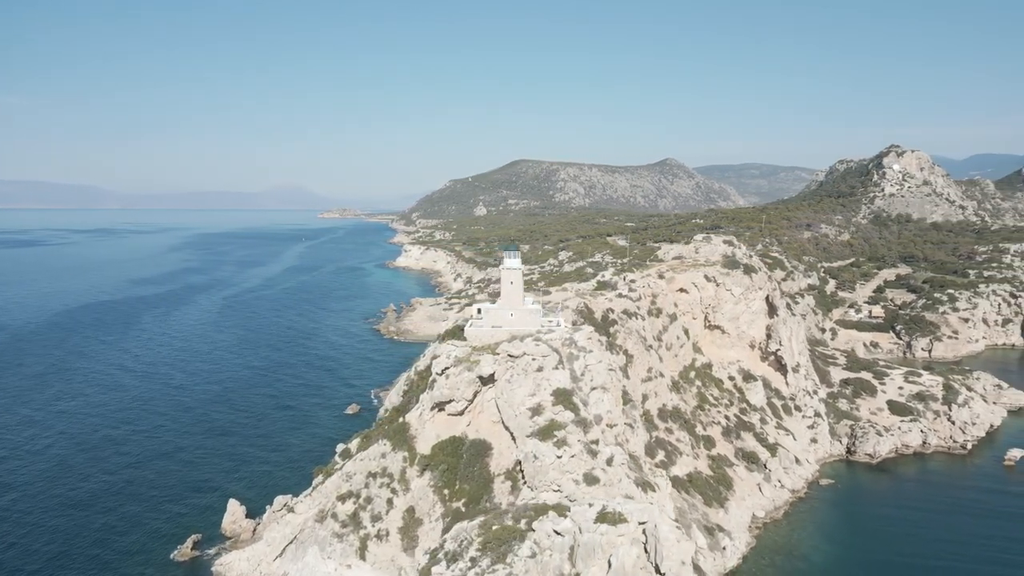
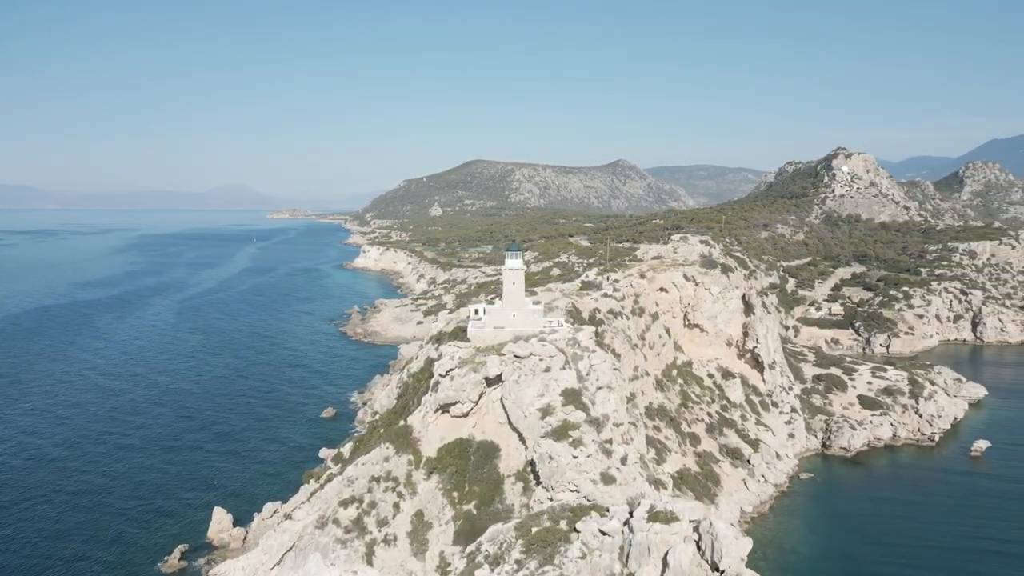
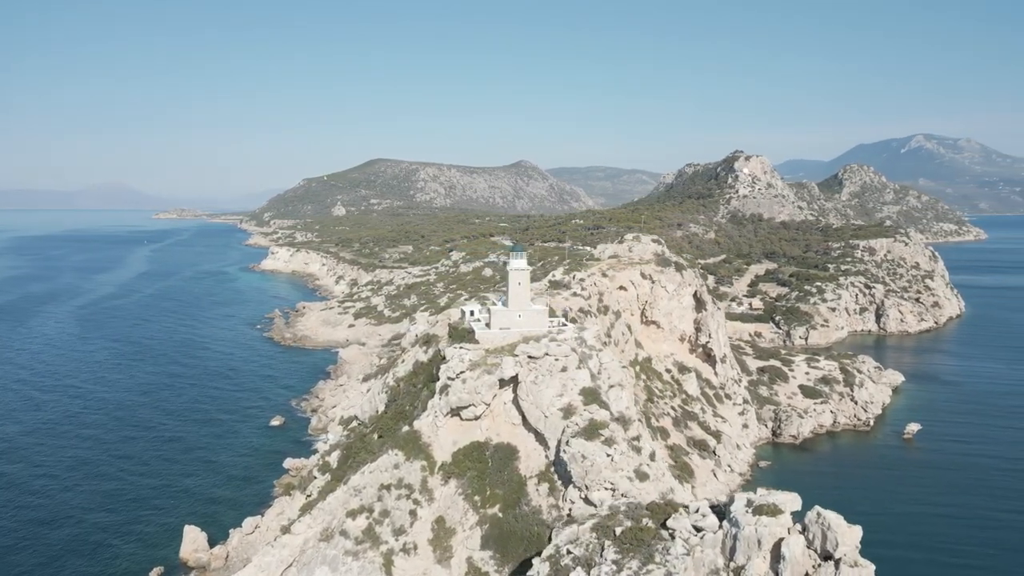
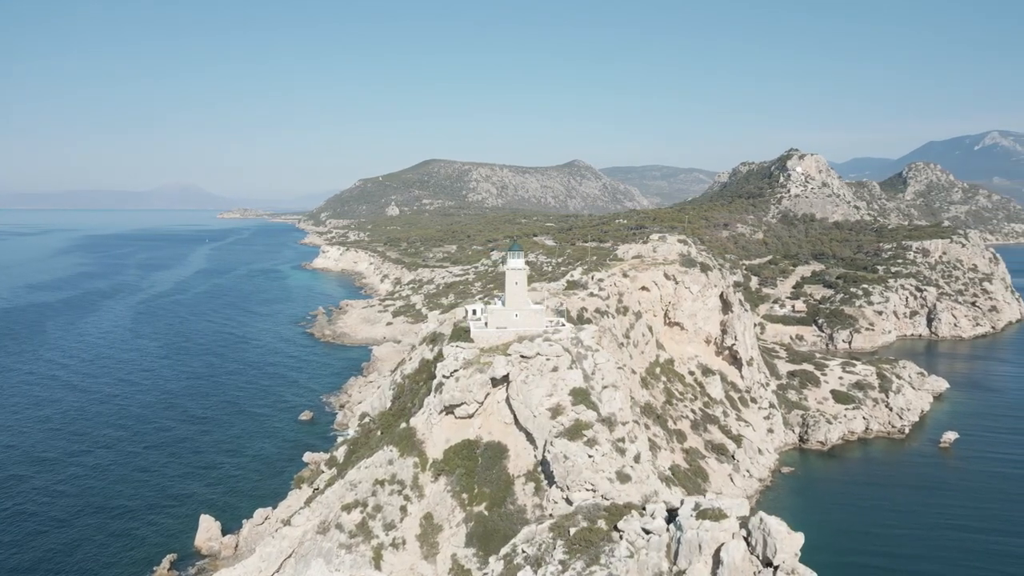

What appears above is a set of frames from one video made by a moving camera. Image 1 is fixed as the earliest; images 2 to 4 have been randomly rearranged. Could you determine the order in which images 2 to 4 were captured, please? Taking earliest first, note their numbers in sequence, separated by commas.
2, 4, 3
